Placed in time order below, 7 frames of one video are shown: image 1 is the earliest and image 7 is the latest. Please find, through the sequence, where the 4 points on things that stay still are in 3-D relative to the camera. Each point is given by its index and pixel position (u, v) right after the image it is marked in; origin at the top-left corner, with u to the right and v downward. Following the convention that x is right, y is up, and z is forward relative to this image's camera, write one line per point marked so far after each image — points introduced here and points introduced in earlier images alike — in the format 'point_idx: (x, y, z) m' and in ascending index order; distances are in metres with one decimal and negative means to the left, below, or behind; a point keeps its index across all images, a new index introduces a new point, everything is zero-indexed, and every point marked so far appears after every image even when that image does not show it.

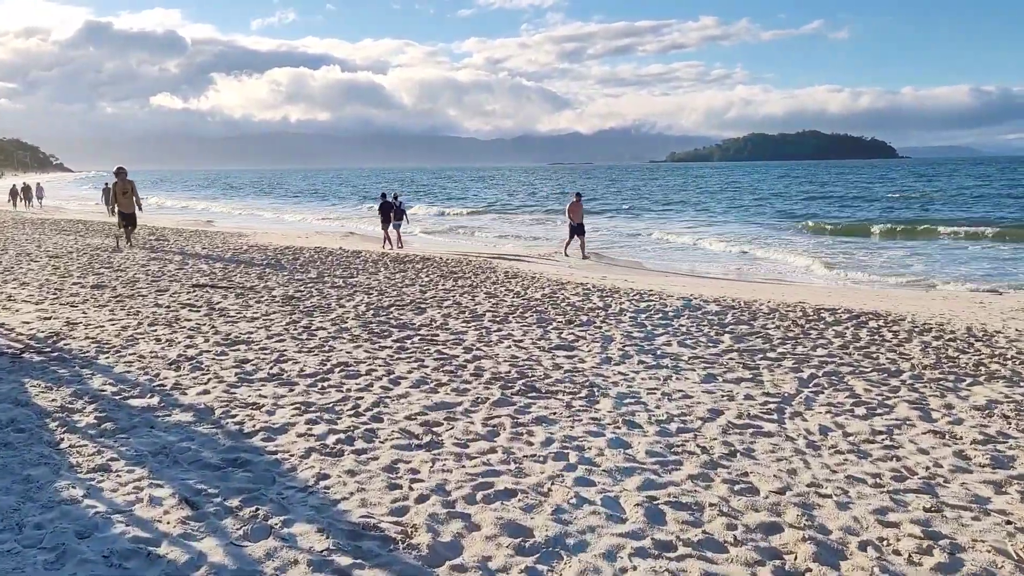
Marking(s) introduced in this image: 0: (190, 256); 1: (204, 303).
0: (-5.3, +0.5, +14.6) m
1: (-3.0, -0.2, +8.9) m
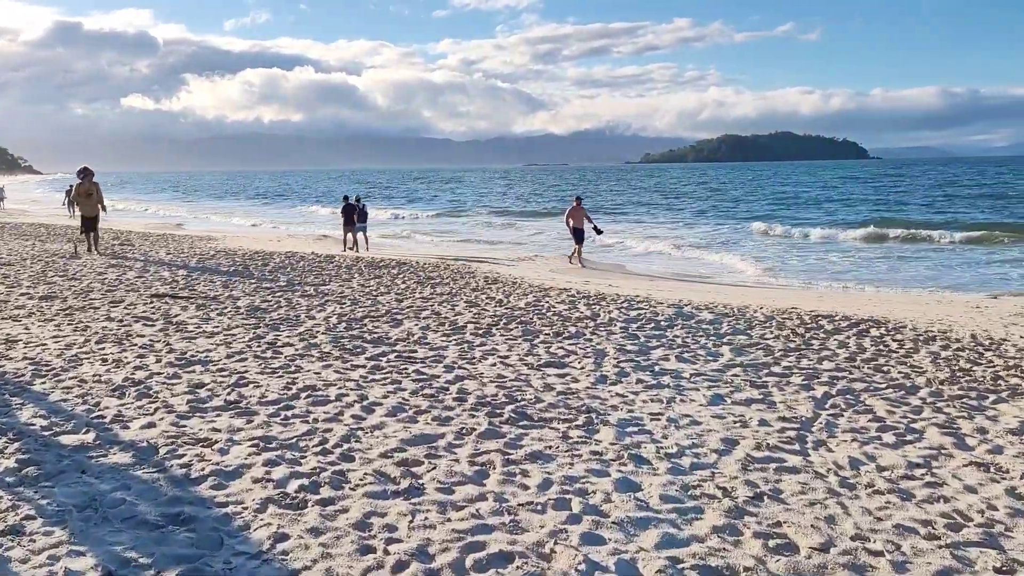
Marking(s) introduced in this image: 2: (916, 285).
0: (-5.6, +0.4, +13.9) m
1: (-3.2, -0.3, +8.2) m
2: (+7.8, 0.0, +17.4) m
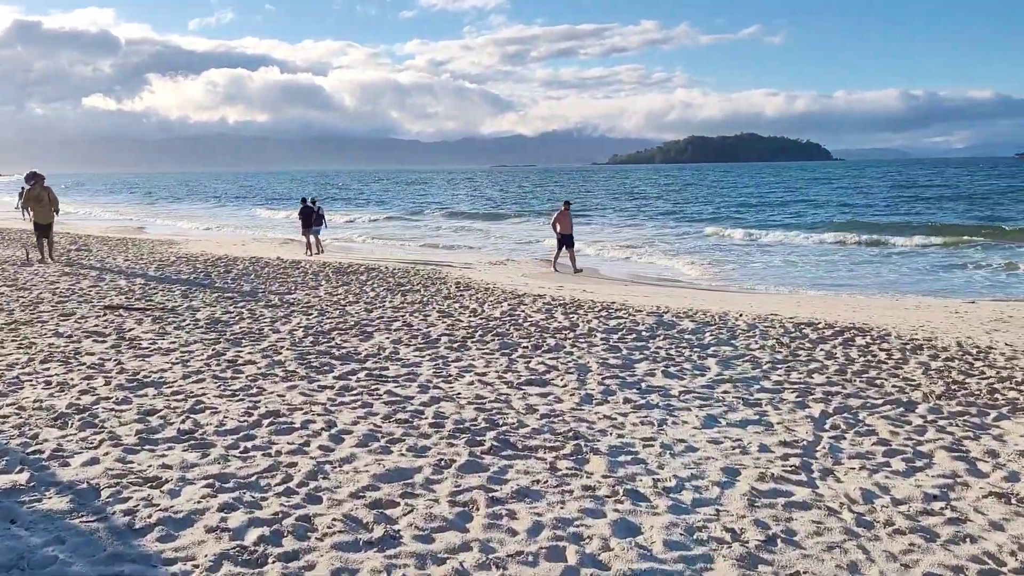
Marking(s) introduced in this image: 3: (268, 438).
0: (-6.0, +0.3, +13.3) m
1: (-3.4, -0.4, +7.7) m
2: (+7.3, 0.0, +17.3) m
3: (-1.3, -0.8, +4.6) m
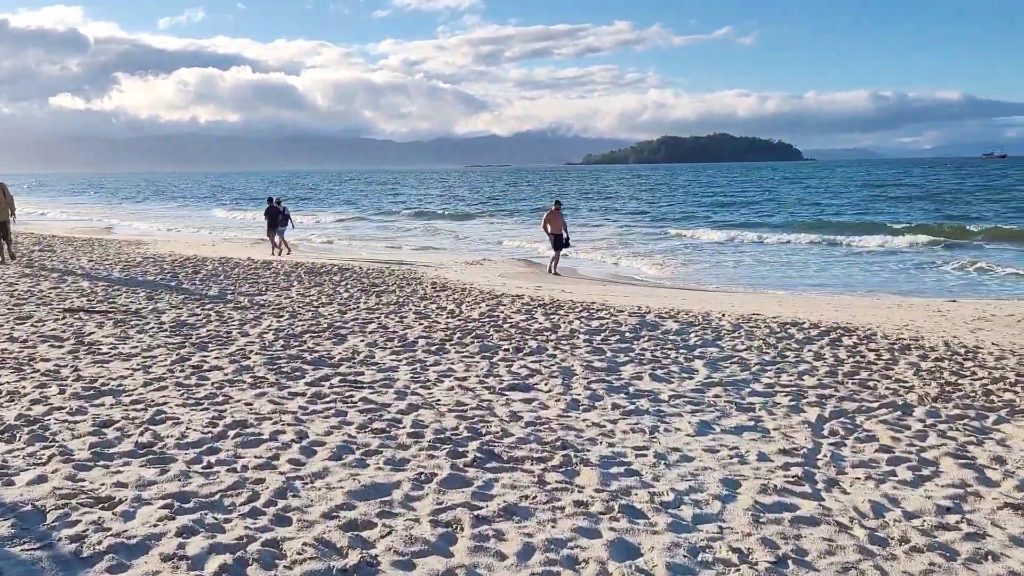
0: (-6.3, +0.2, +12.8) m
1: (-3.6, -0.4, +7.3) m
2: (+6.8, 0.0, +17.2) m
3: (-1.3, -0.8, +4.3) m
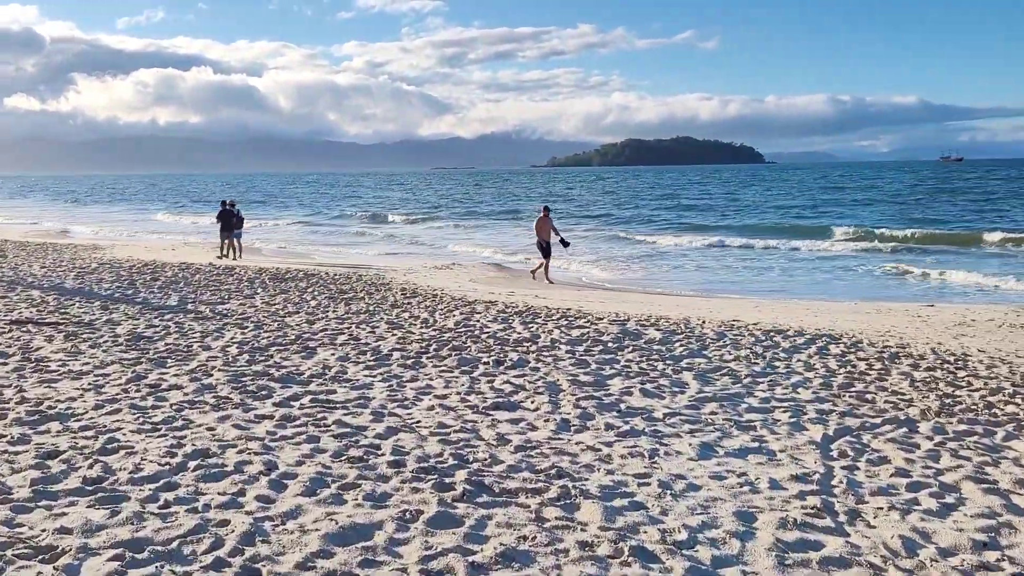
0: (-6.7, +0.1, +12.2) m
1: (-3.7, -0.5, +6.7) m
2: (+6.3, -0.1, +17.0) m
3: (-1.4, -0.9, +3.9) m
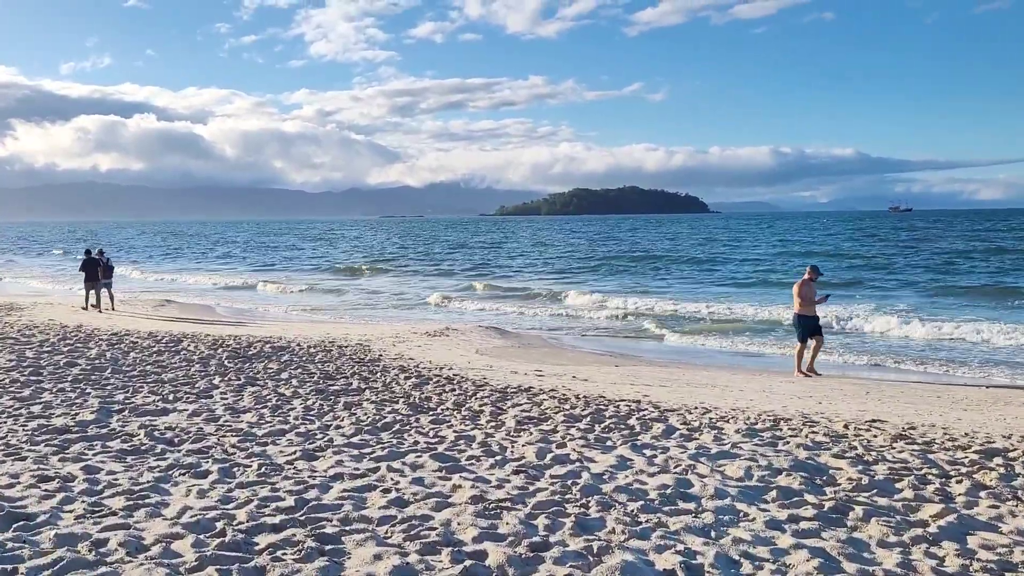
0: (-6.1, -0.8, +8.5) m
1: (-2.8, -1.1, +3.2) m
2: (+6.6, -1.2, +14.1) m
3: (-0.3, -1.3, +0.5) m
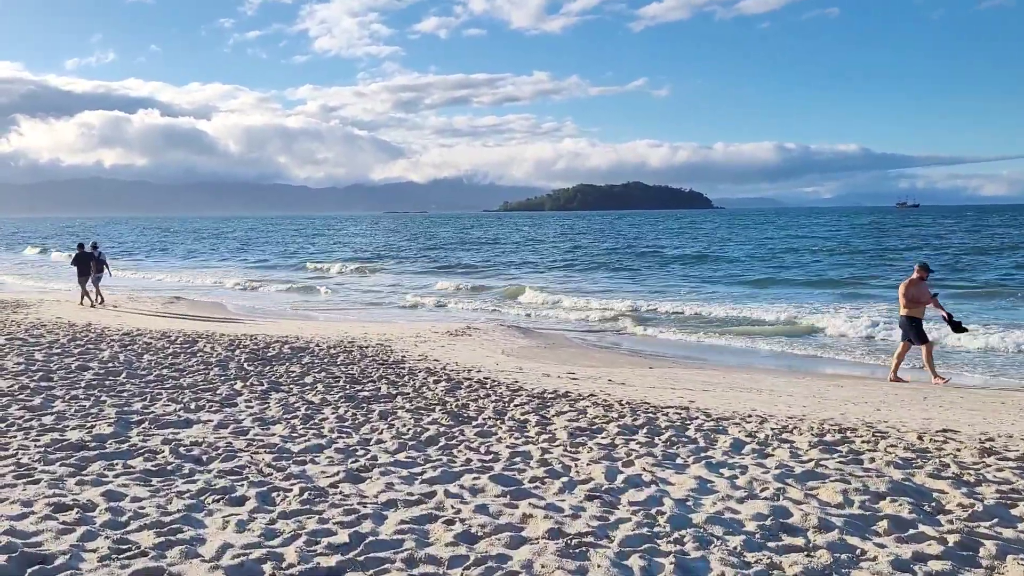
0: (-5.7, -0.8, +8.0) m
1: (-2.4, -1.1, +2.6) m
2: (+7.0, -1.2, +13.5) m
3: (+0.1, -1.3, -0.1) m
